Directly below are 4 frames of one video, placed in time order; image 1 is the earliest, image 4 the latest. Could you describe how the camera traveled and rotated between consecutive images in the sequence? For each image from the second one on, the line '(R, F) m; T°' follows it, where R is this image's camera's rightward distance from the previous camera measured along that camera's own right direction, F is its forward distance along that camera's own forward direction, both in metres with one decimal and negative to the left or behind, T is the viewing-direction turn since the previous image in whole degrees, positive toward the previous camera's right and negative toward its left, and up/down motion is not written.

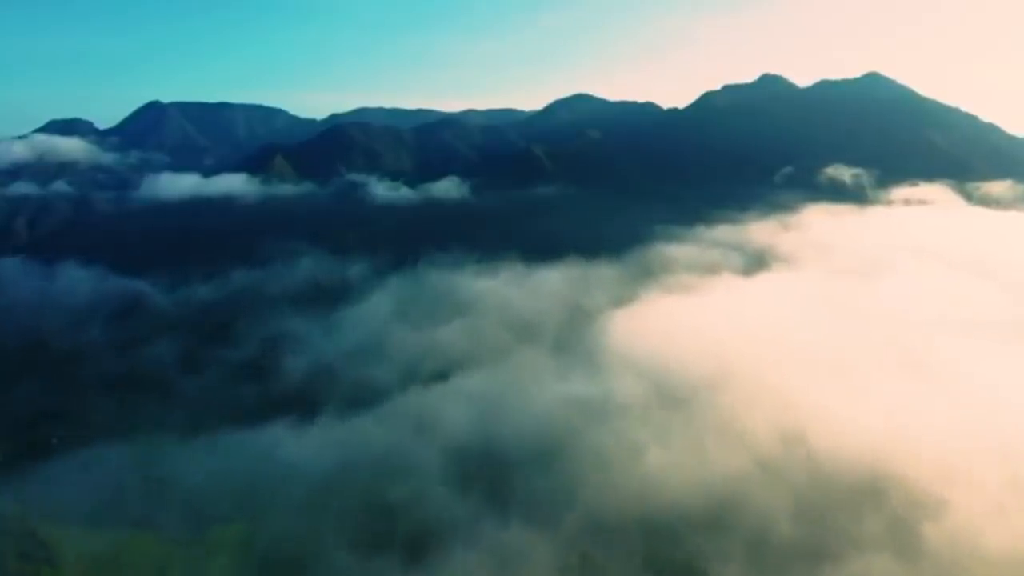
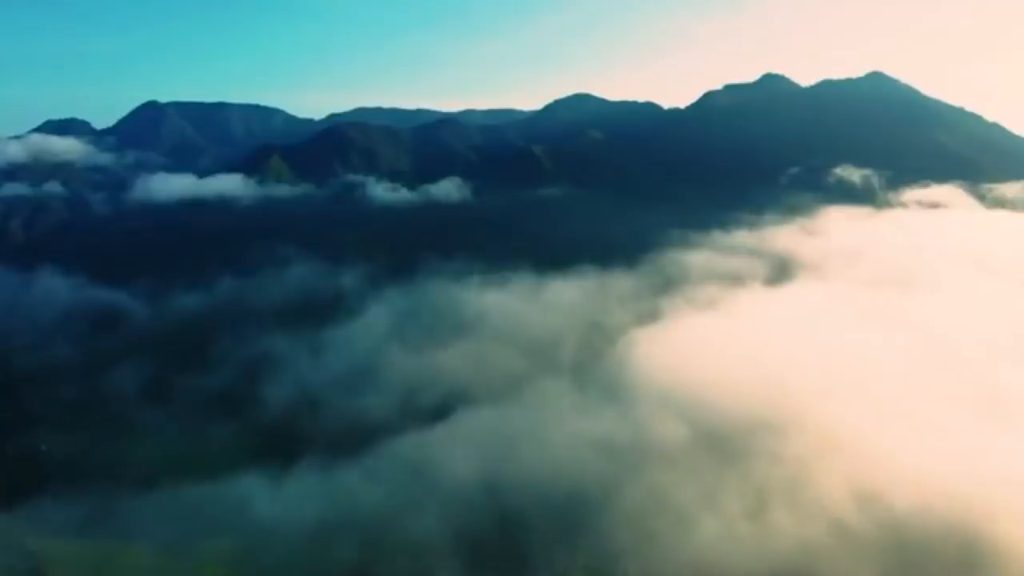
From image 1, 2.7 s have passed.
(-0.7, +4.7) m; 0°
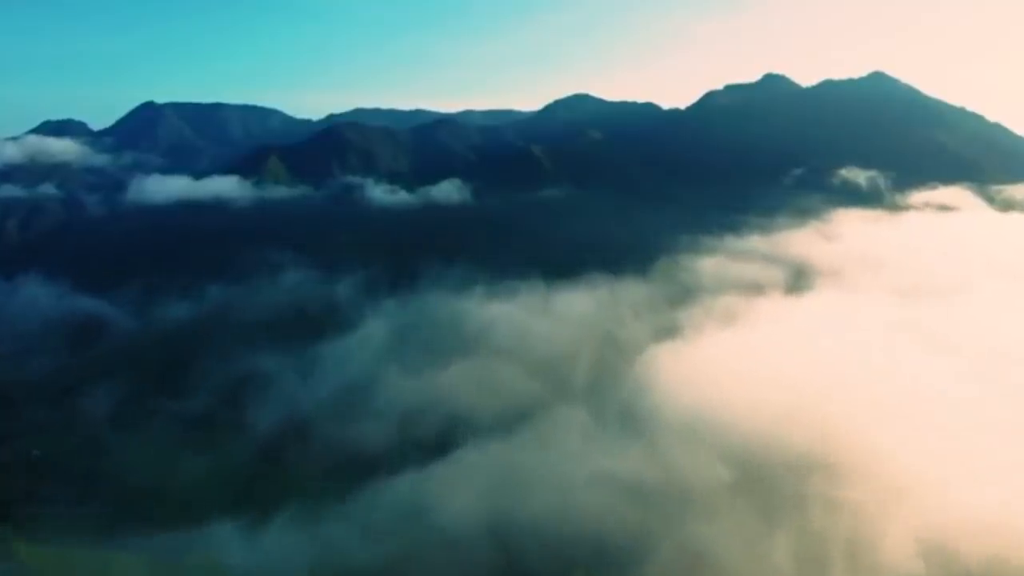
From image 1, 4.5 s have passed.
(-0.5, +3.1) m; 0°
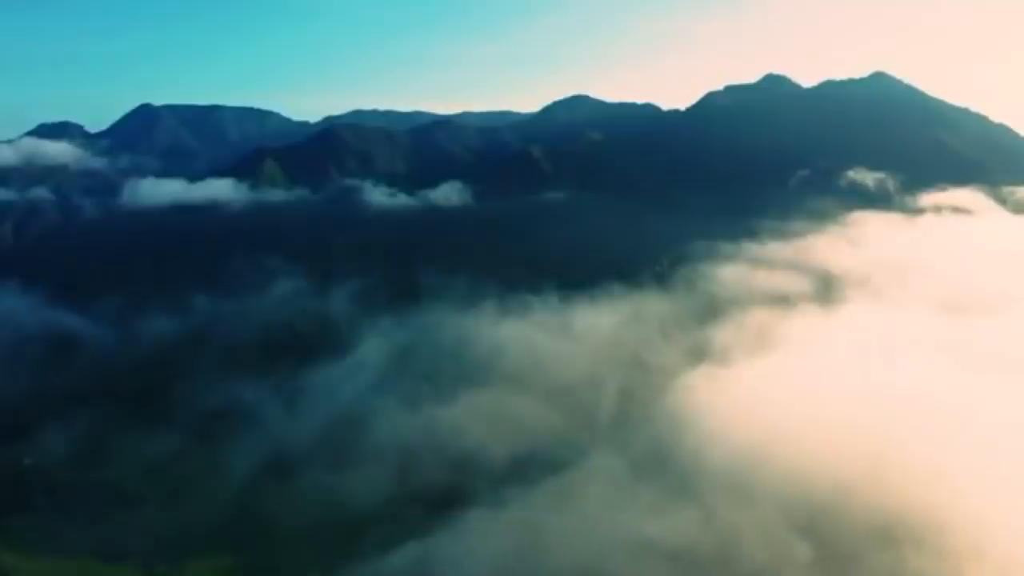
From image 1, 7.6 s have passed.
(-0.8, +3.9) m; 0°
